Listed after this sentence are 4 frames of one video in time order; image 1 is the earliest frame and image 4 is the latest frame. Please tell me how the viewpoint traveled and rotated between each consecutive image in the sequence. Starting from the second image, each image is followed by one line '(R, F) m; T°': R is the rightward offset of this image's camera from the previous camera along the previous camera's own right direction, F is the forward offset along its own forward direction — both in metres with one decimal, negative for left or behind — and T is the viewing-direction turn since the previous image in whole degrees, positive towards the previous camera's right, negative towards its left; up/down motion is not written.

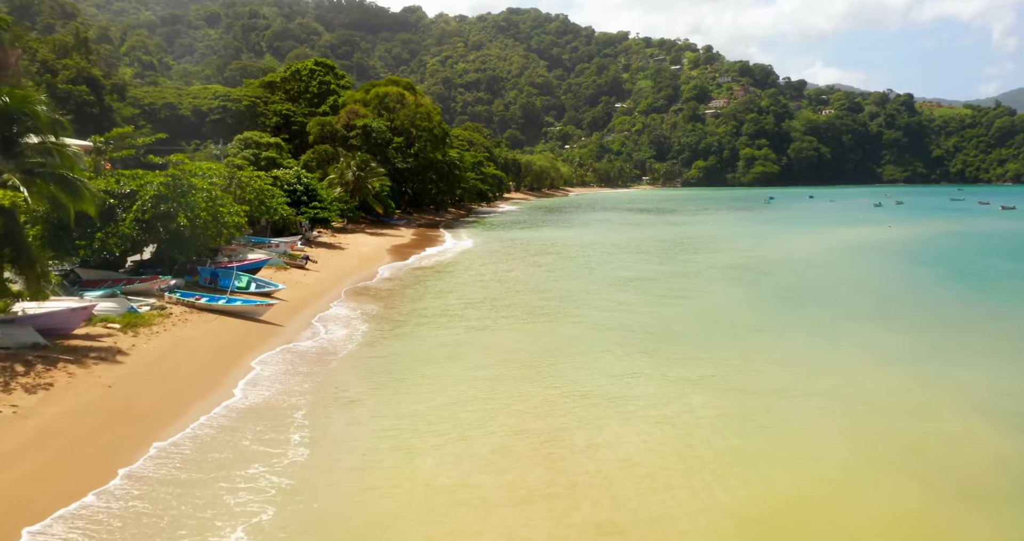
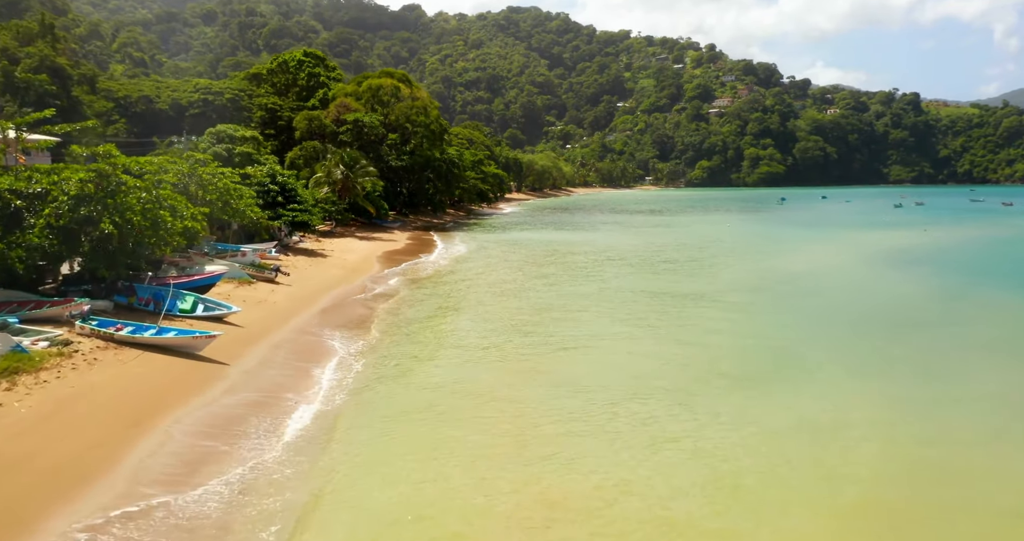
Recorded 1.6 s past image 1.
(-0.2, +4.2) m; 0°
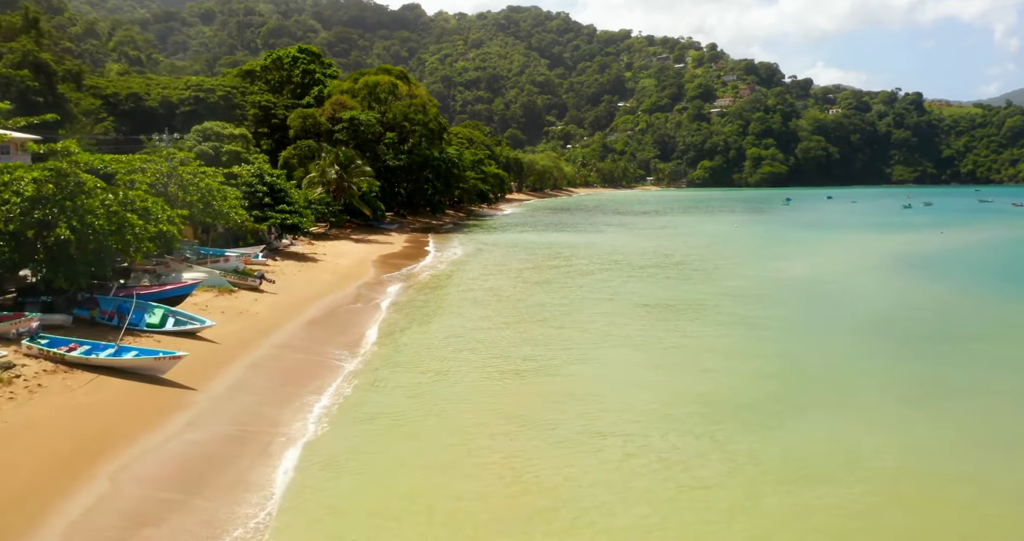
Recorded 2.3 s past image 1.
(-0.1, +1.7) m; 0°
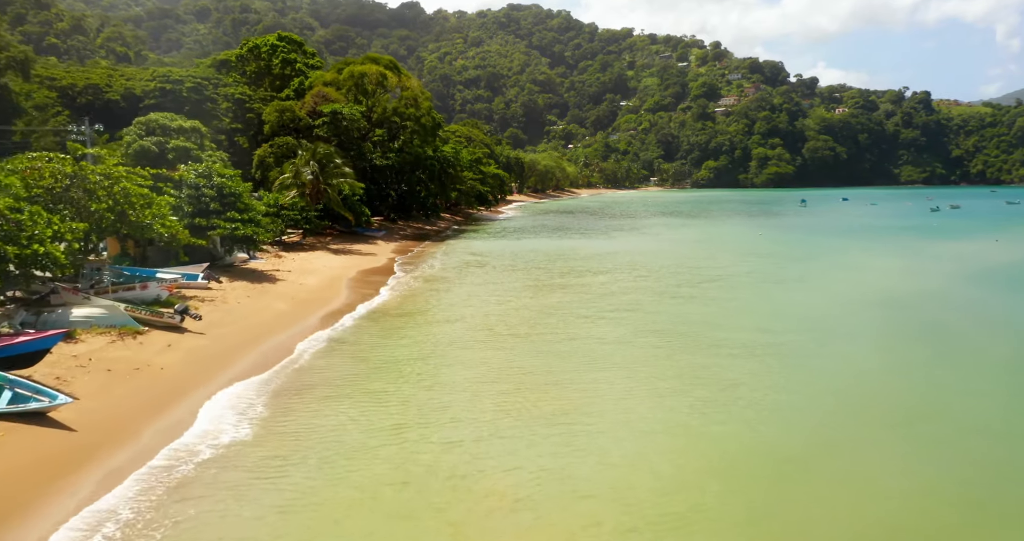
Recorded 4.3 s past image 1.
(-0.1, +5.2) m; 0°
